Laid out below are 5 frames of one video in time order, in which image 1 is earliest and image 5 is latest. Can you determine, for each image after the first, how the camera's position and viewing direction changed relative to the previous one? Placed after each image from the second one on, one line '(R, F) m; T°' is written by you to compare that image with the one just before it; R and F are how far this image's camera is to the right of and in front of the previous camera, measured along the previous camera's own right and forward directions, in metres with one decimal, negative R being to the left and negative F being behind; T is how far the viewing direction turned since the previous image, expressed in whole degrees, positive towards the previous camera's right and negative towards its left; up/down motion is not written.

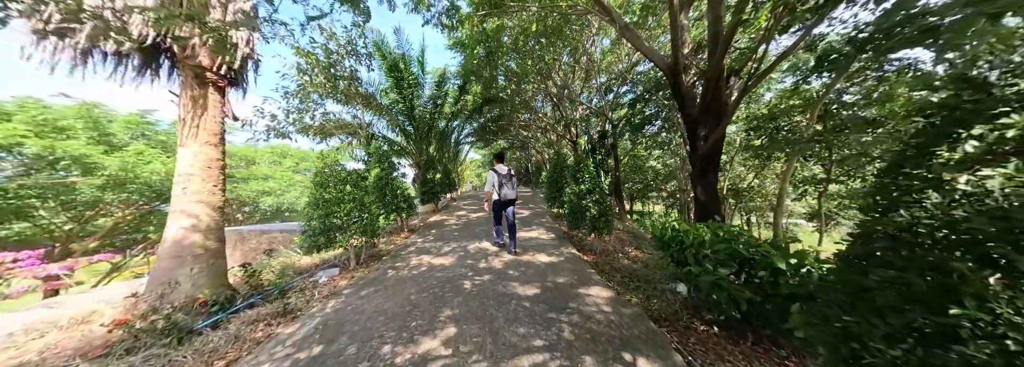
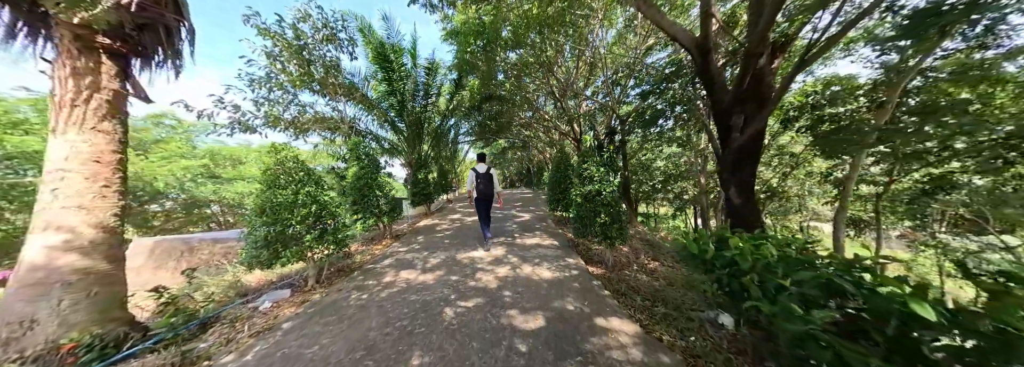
(+0.1, +0.7) m; 0°
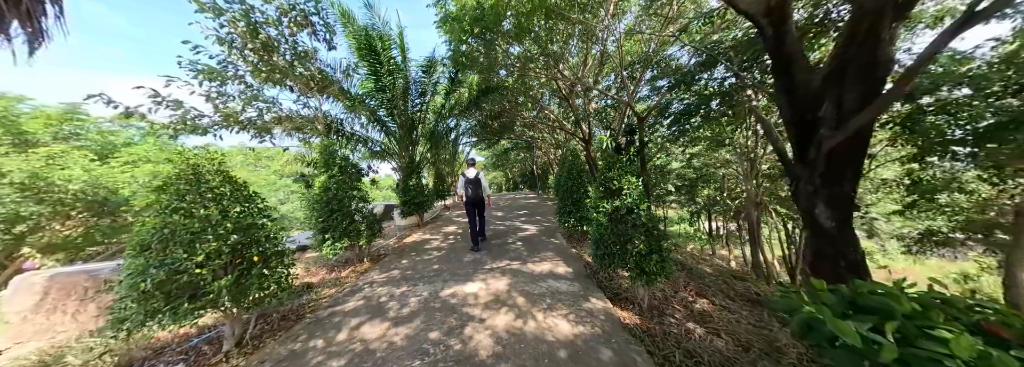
(0.0, +0.9) m; -1°
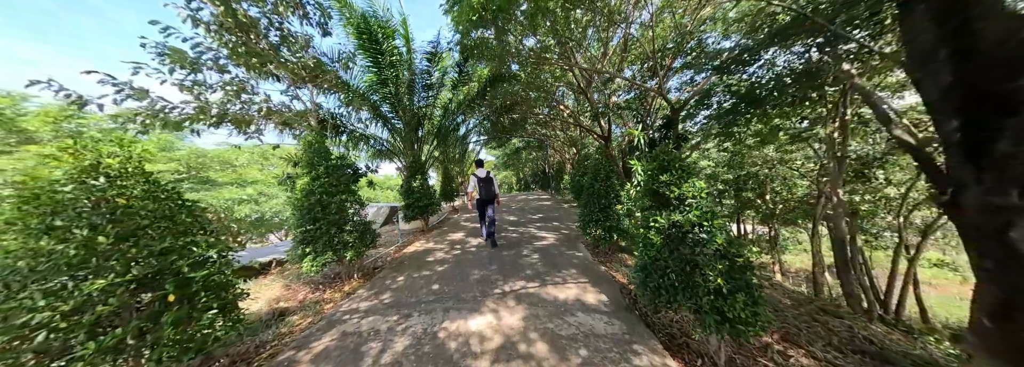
(-0.1, +0.7) m; -3°
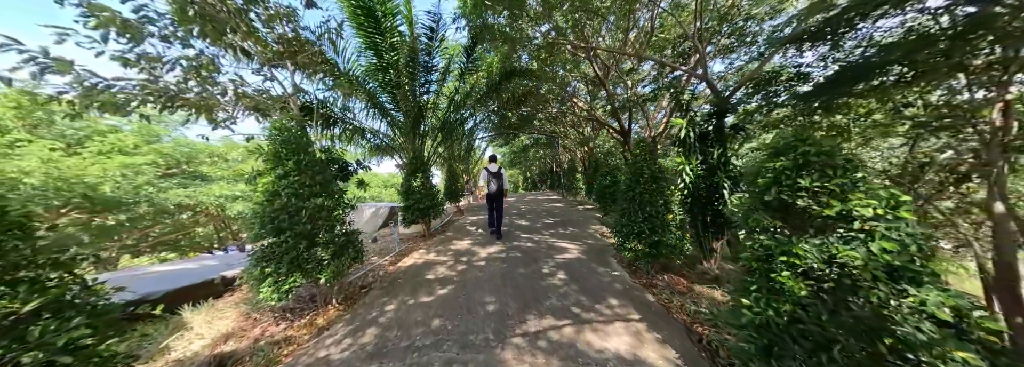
(-0.2, +0.8) m; -1°
